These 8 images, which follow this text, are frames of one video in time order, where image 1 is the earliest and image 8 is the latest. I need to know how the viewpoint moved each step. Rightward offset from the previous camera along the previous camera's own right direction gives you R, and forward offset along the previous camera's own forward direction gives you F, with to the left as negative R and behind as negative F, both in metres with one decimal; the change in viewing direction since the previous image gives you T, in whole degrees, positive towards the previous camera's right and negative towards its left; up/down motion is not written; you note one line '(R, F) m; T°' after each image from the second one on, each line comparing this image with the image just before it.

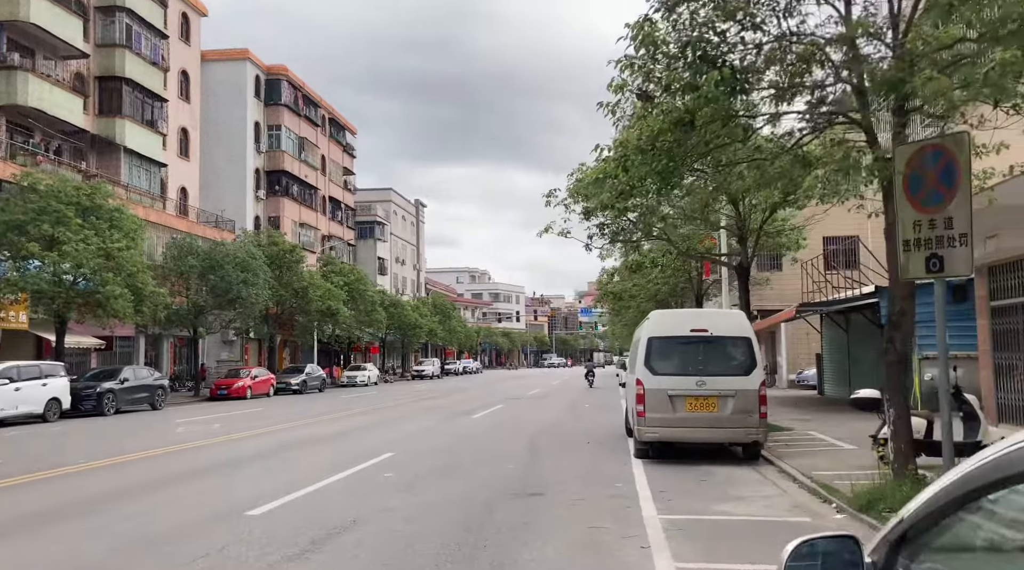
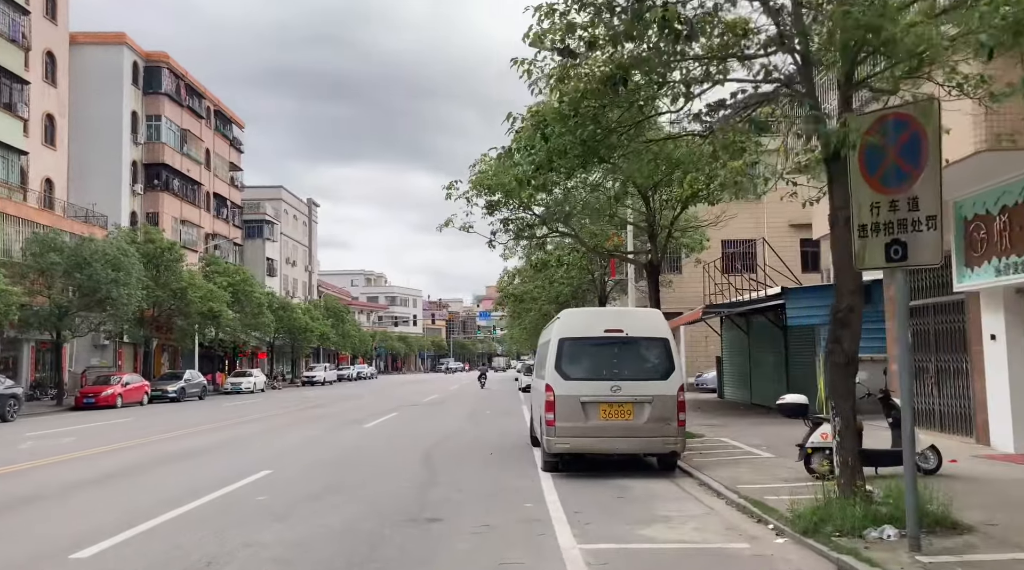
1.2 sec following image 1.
(0.0, +1.2) m; +7°
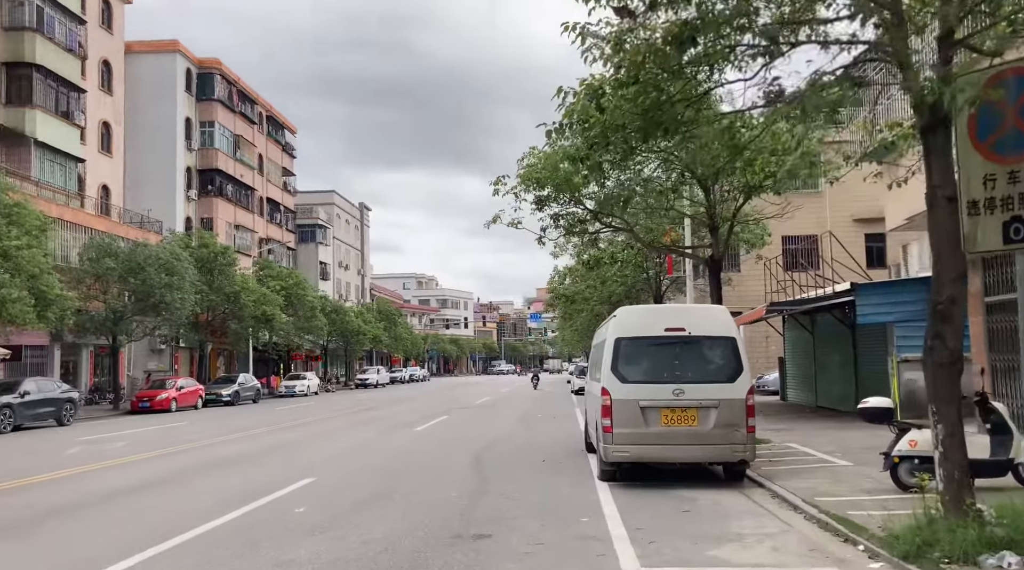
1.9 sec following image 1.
(0.0, +0.7) m; -4°
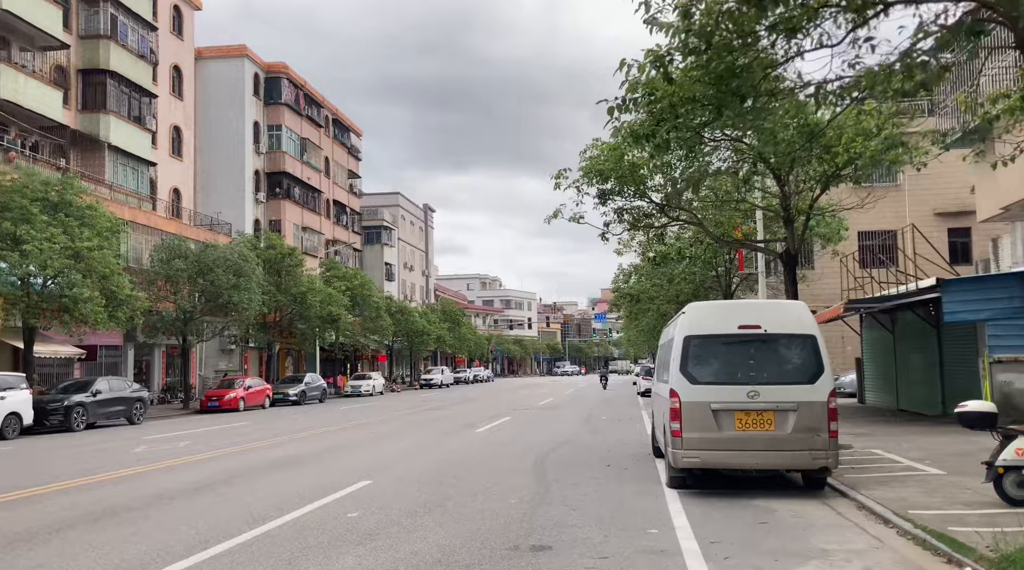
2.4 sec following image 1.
(0.0, +0.5) m; -4°
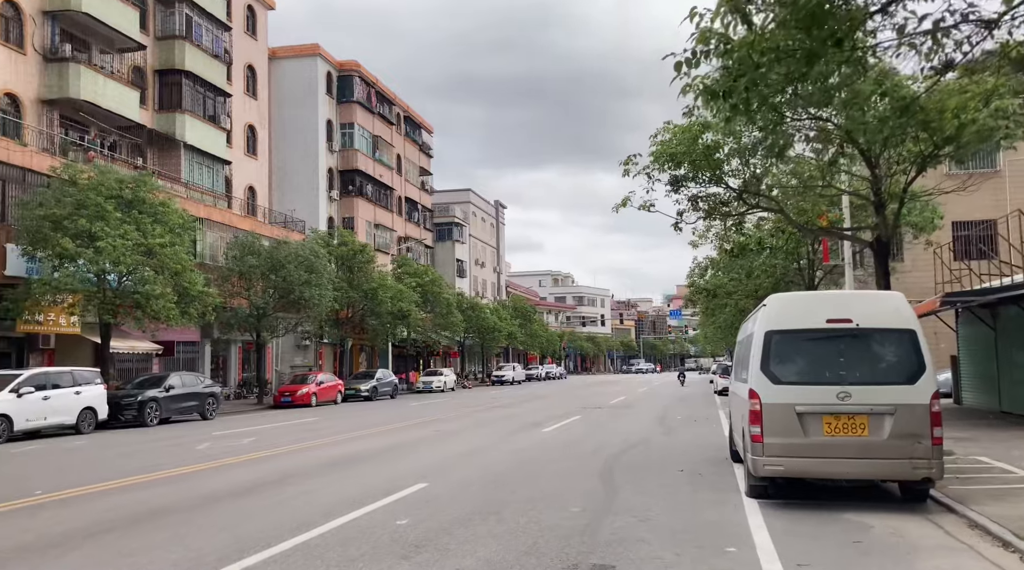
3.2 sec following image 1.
(+0.1, +0.7) m; -5°
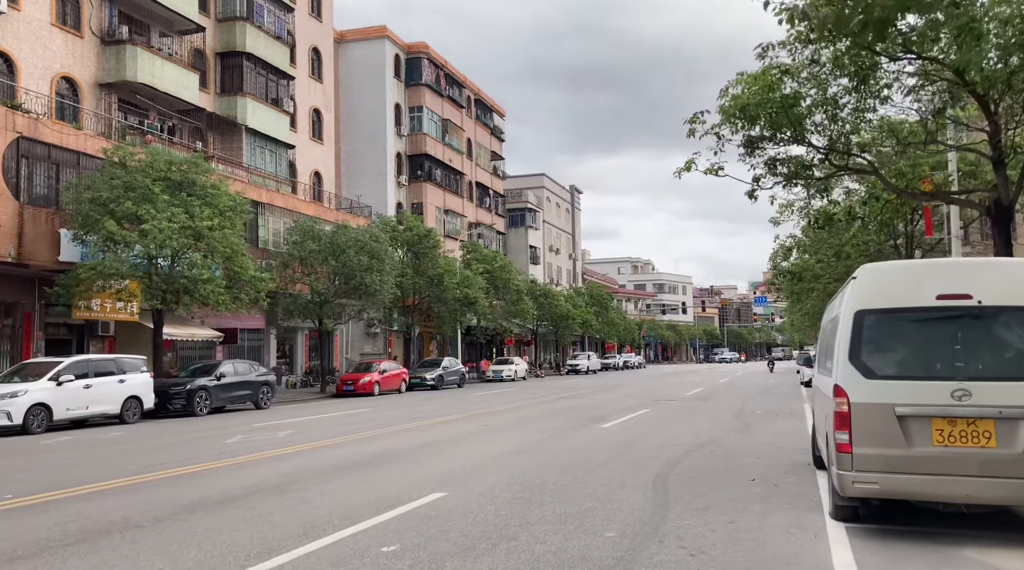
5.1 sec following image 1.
(+0.5, +1.7) m; -6°
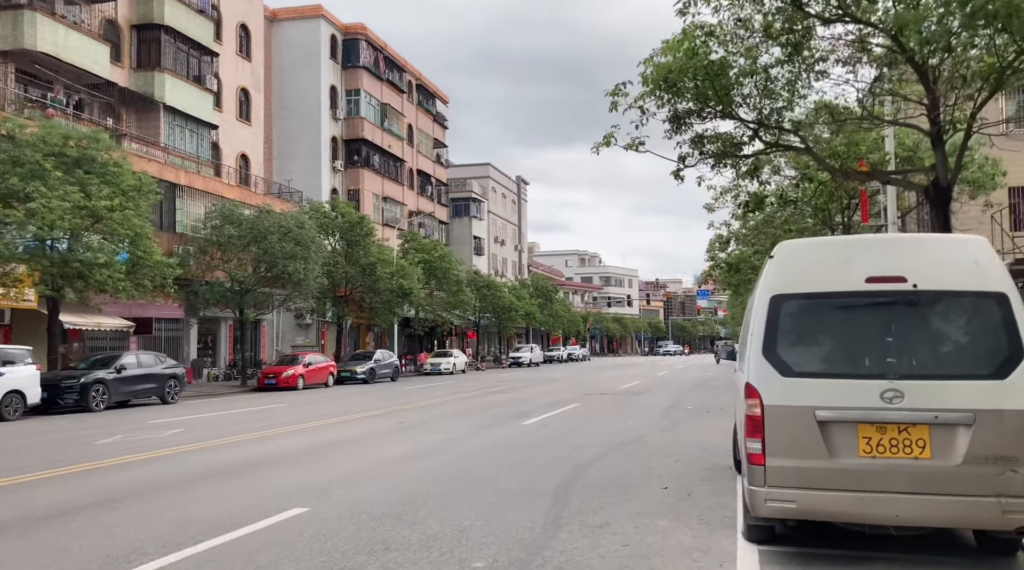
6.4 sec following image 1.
(+0.7, +1.2) m; +3°
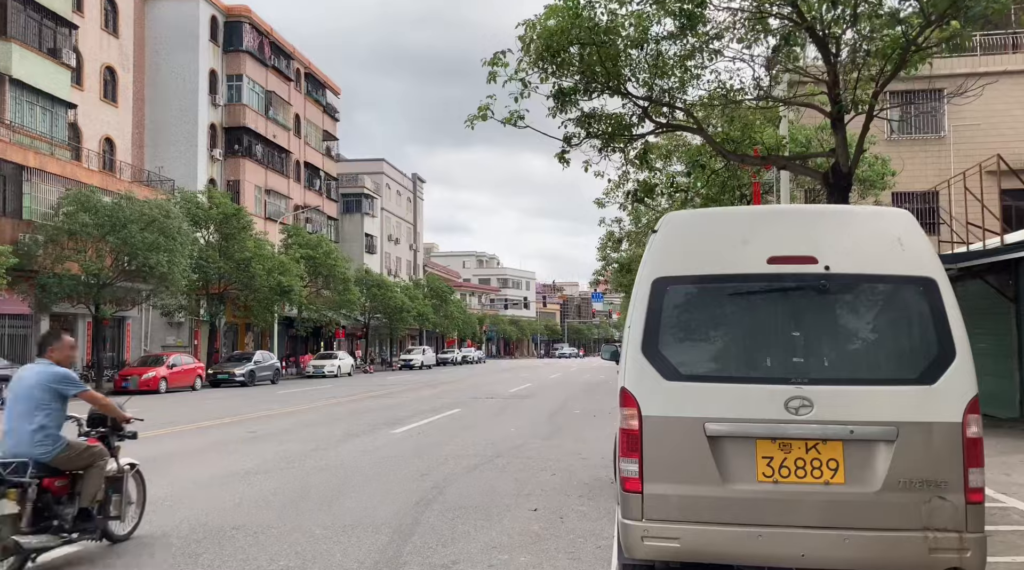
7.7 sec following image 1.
(+0.5, +1.3) m; +7°
